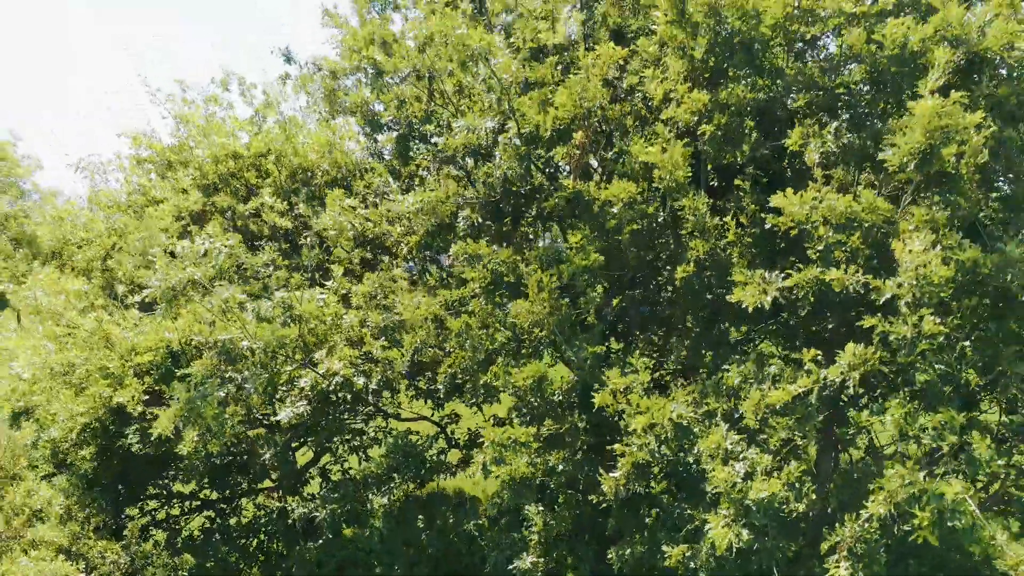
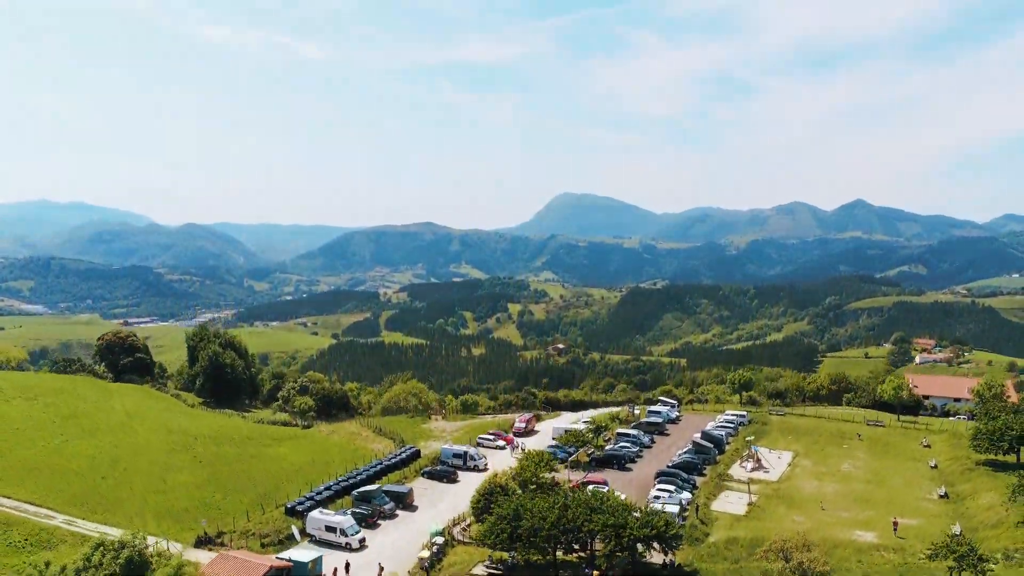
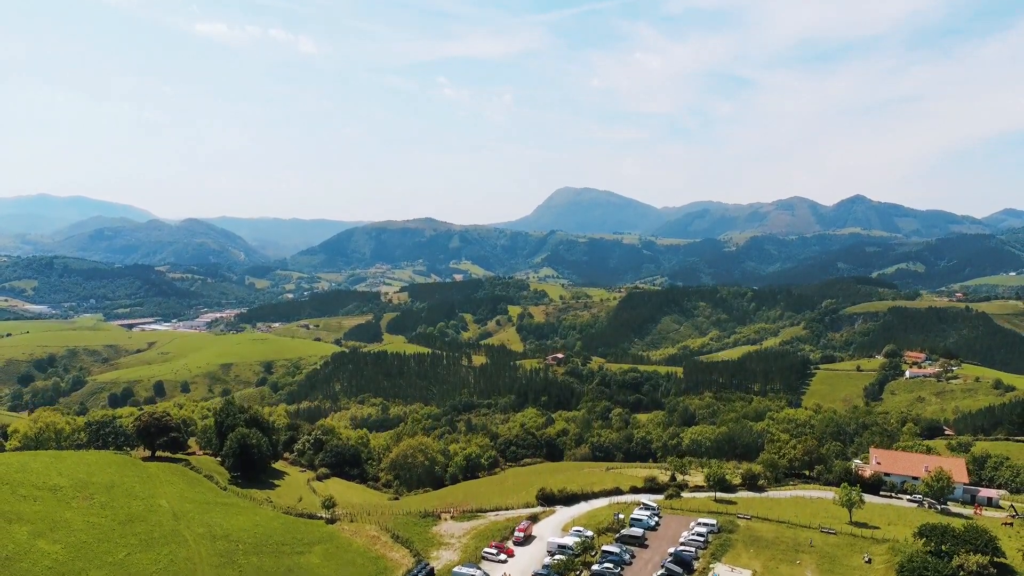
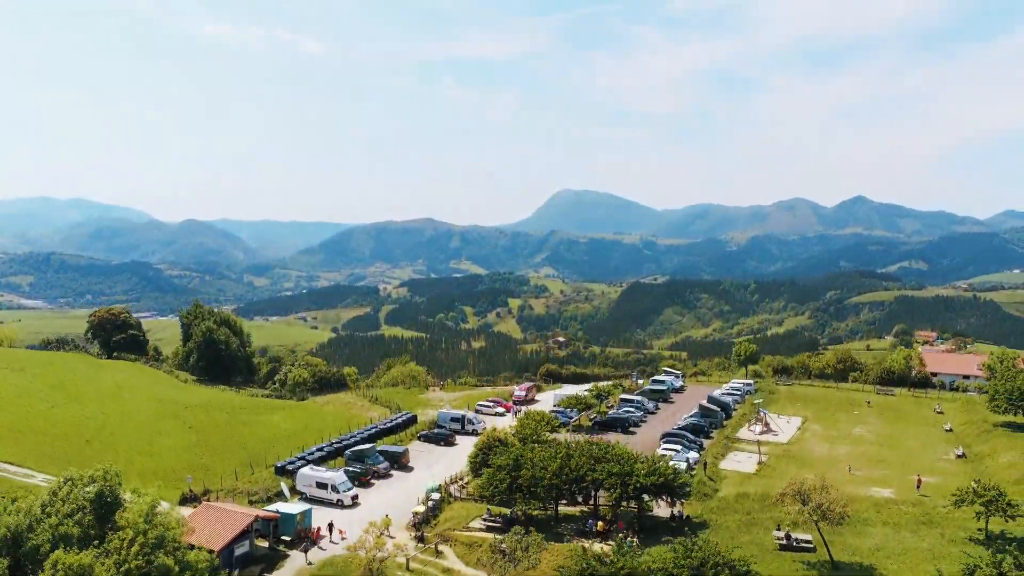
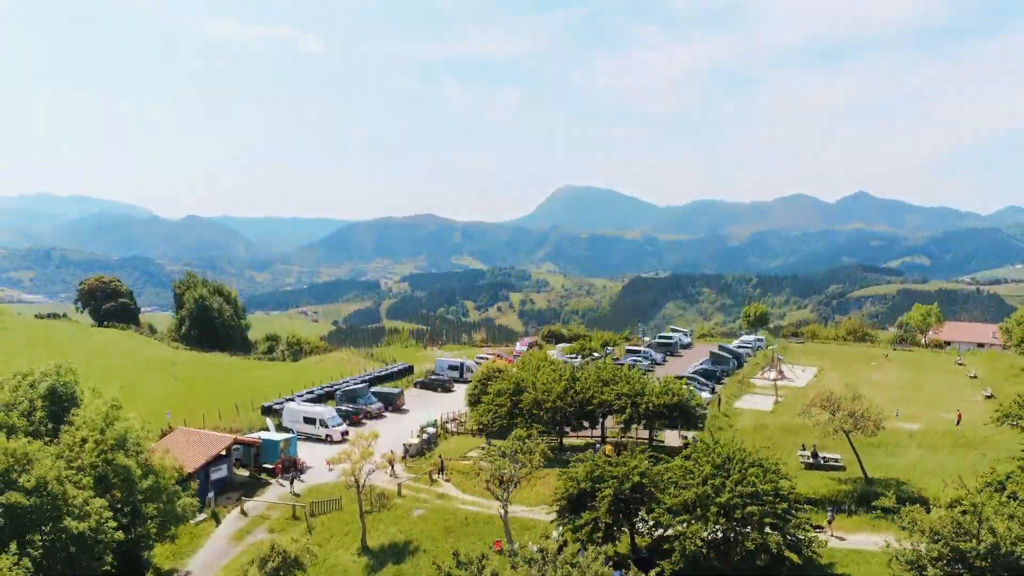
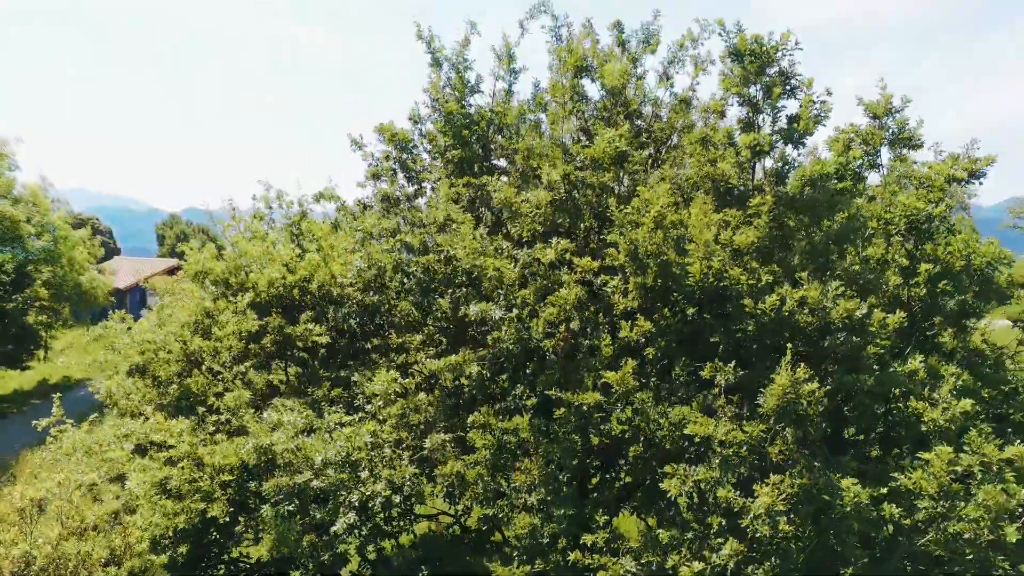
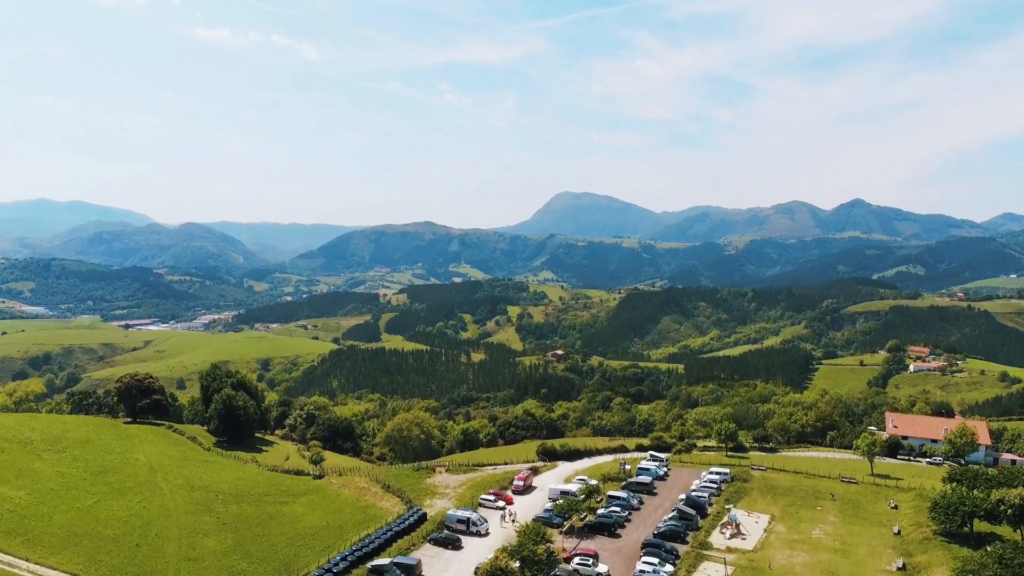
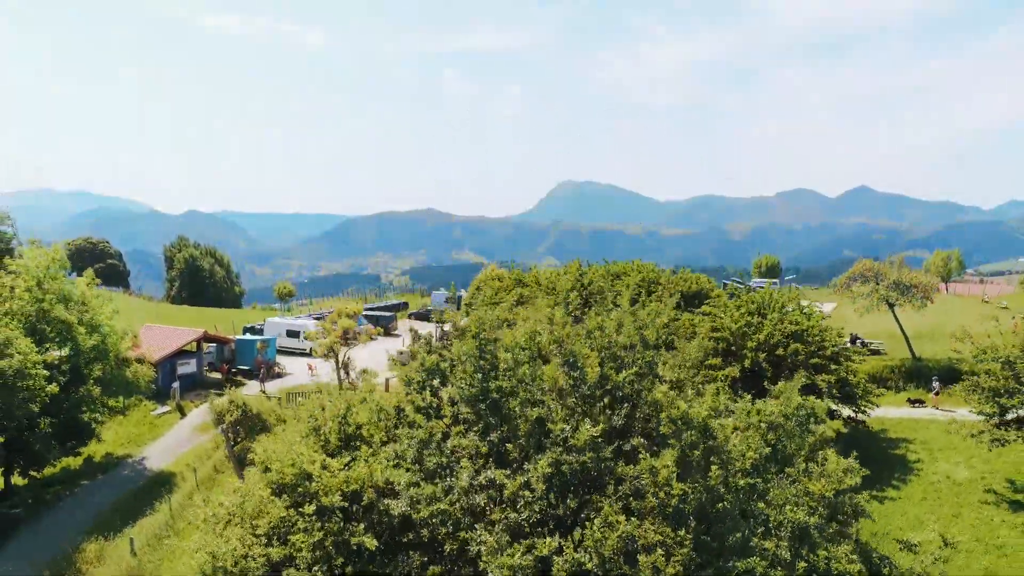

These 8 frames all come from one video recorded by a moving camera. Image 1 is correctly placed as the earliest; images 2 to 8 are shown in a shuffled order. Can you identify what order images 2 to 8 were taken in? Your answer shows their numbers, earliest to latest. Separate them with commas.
6, 8, 5, 4, 2, 7, 3
